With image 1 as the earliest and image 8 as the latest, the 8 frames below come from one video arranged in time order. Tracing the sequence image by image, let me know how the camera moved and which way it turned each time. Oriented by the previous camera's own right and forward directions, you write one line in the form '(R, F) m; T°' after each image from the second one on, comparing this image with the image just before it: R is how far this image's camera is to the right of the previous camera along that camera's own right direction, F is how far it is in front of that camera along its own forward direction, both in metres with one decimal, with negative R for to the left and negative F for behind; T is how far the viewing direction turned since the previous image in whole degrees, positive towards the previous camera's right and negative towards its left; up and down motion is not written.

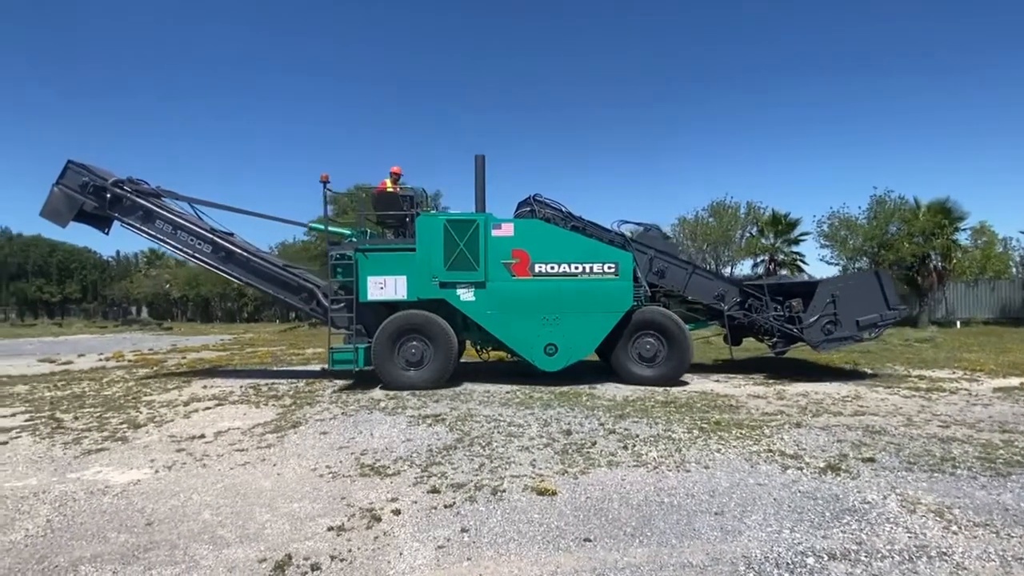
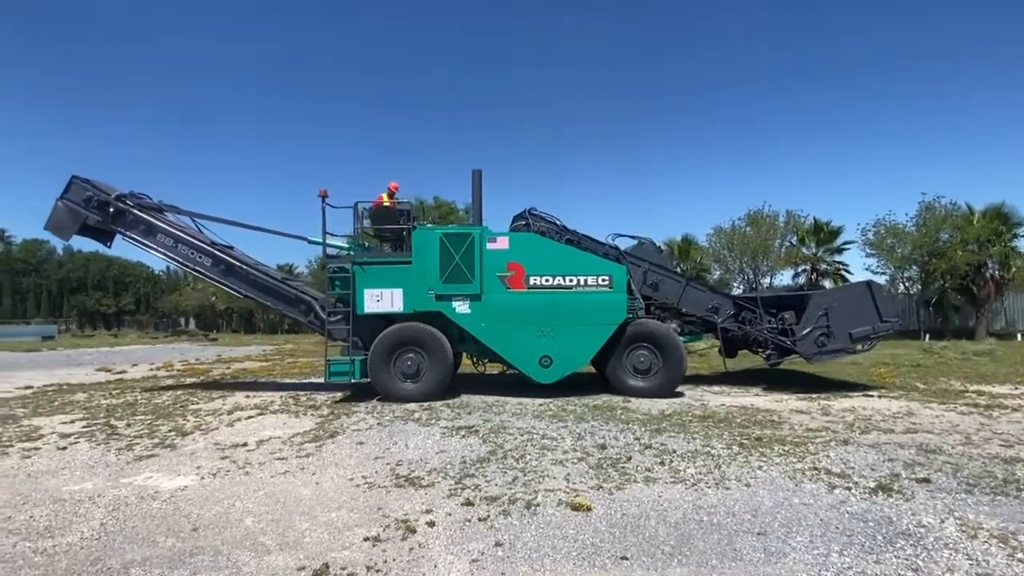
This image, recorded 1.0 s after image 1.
(+0.5, 0.0) m; -5°
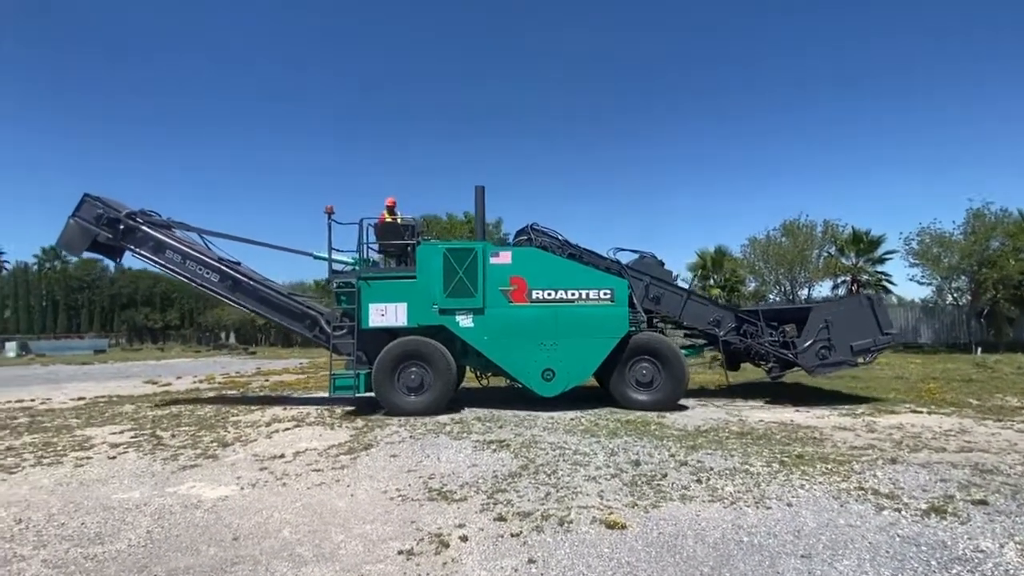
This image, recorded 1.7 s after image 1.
(+0.4, 0.0) m; -5°
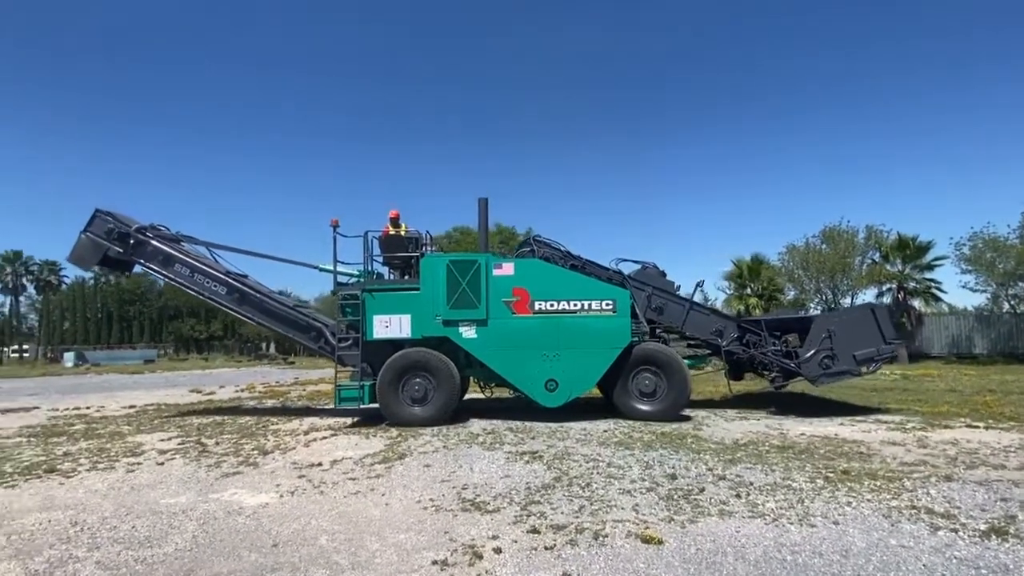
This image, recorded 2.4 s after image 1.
(+0.4, 0.0) m; -5°
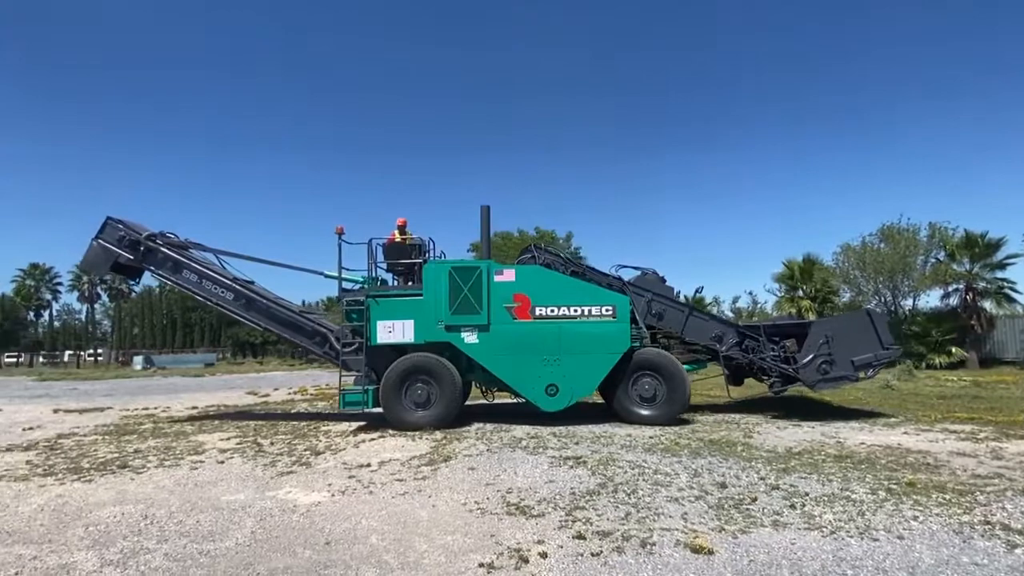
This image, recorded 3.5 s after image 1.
(+0.6, 0.0) m; -7°
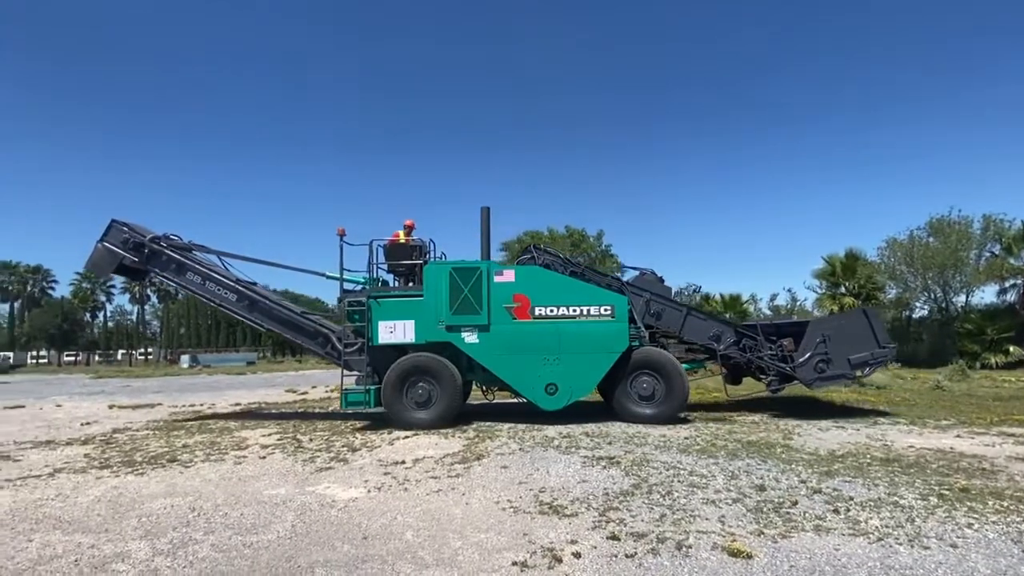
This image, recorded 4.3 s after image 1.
(+0.5, +0.1) m; -5°
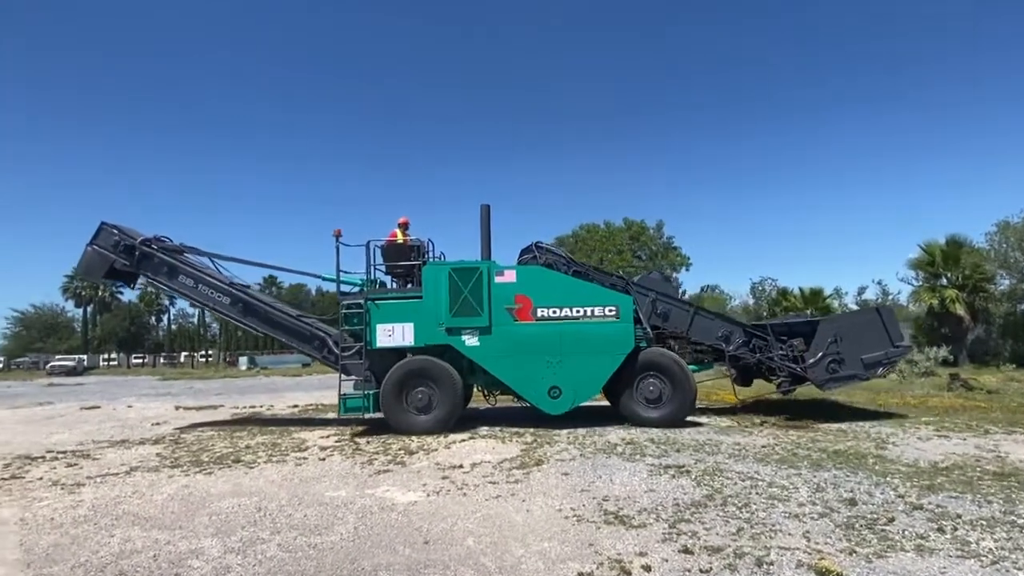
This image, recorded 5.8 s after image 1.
(+0.6, +0.6) m; -8°
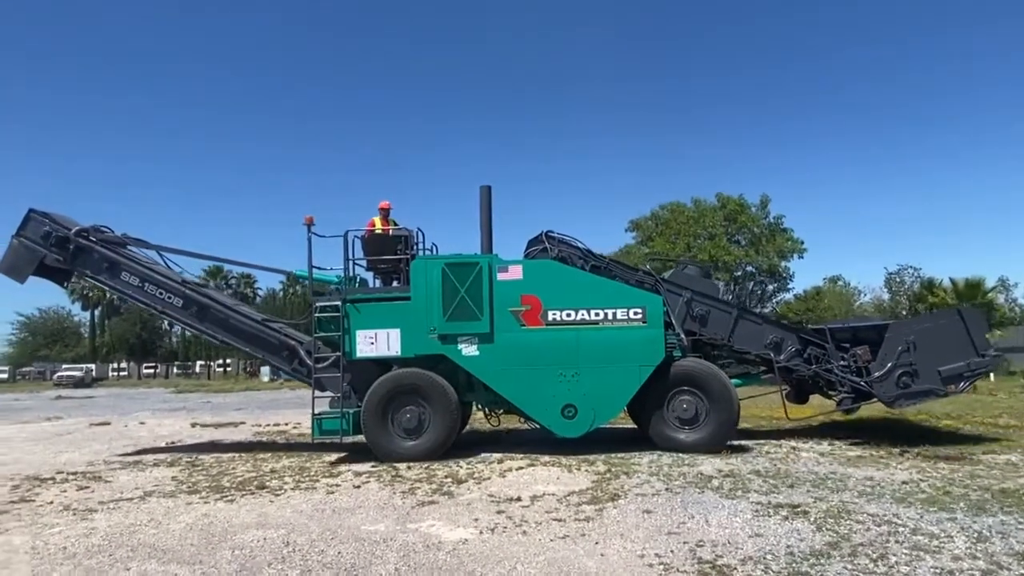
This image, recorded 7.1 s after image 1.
(-0.2, +1.7) m; -4°
